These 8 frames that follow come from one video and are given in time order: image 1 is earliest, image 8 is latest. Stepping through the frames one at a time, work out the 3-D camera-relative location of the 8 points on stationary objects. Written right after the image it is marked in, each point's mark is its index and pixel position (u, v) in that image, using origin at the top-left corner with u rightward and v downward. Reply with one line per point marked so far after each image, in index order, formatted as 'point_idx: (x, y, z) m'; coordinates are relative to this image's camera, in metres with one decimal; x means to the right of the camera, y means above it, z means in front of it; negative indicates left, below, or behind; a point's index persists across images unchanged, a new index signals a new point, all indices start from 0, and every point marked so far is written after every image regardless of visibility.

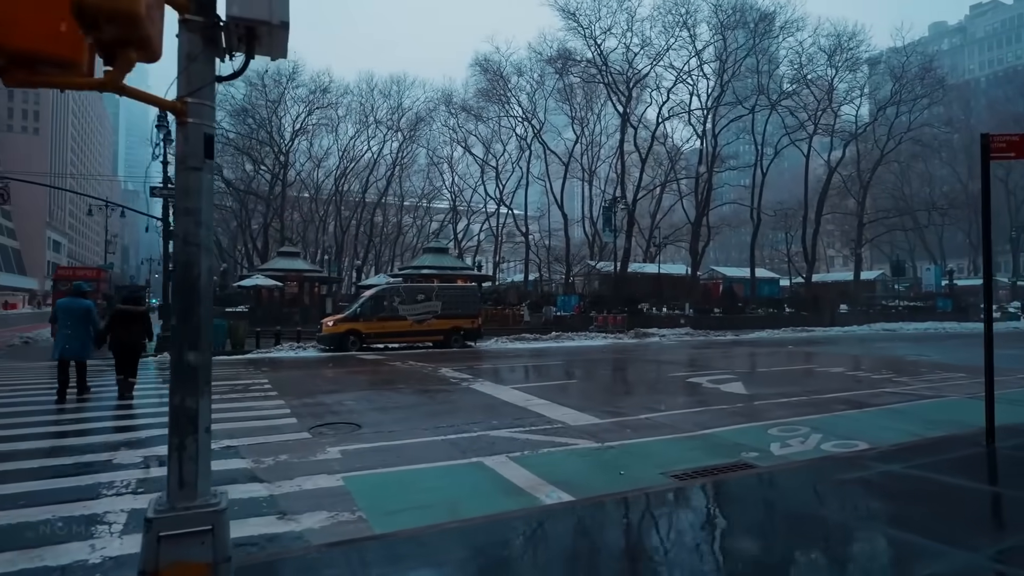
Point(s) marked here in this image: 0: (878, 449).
0: (+4.7, -2.1, +7.8) m
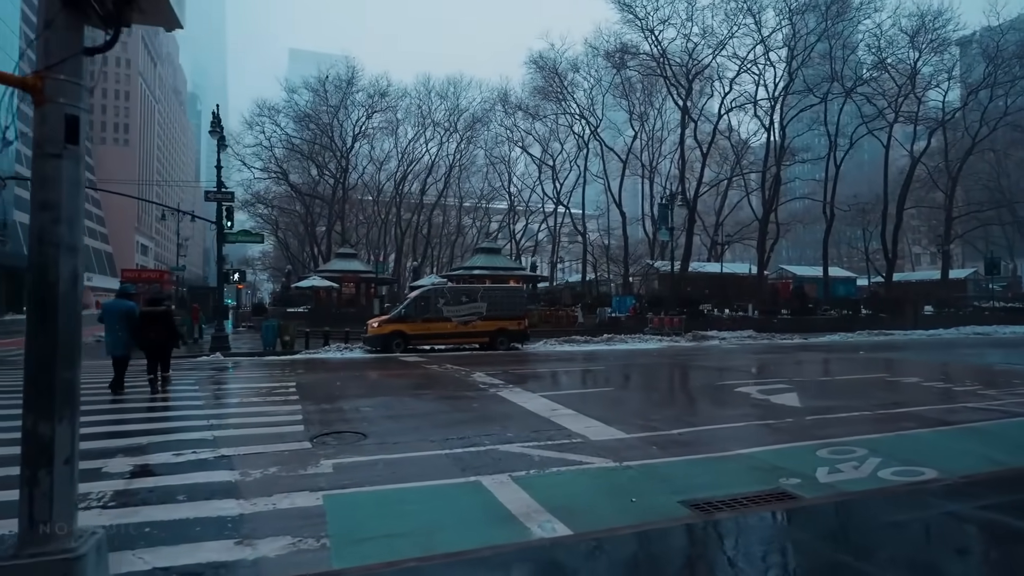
0: (+4.8, -2.1, +6.6) m
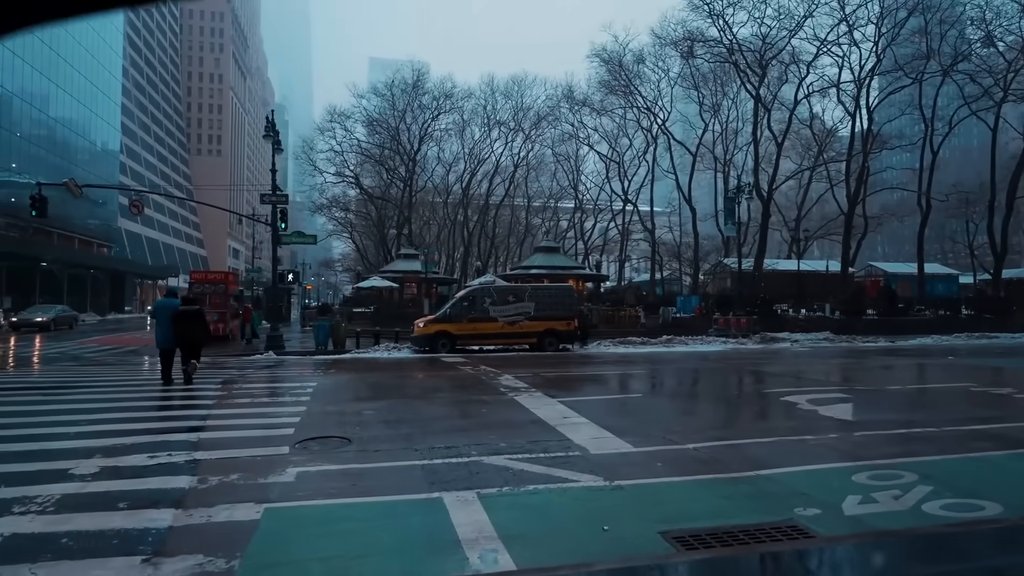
0: (+4.4, -2.1, +5.3) m
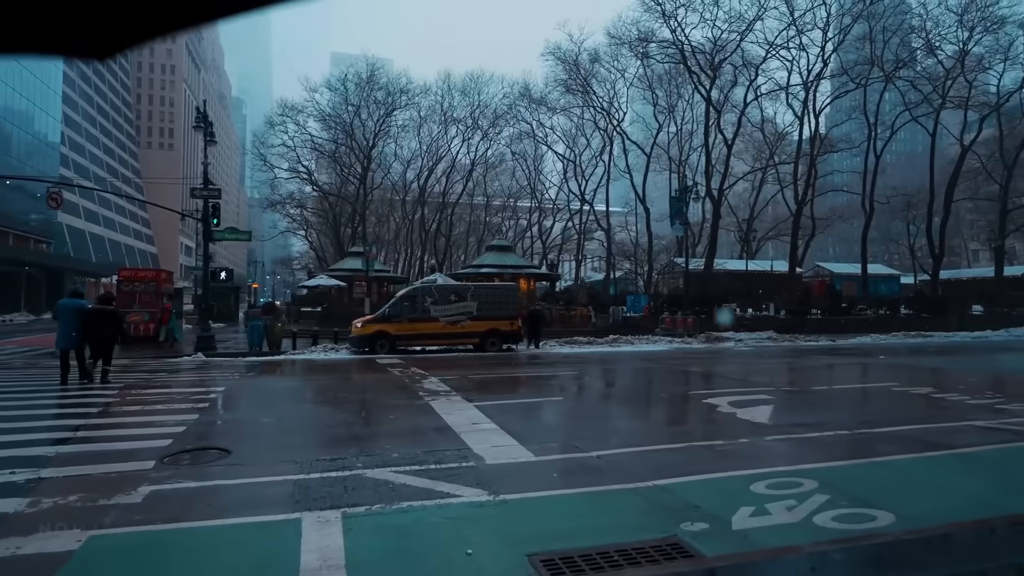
0: (+3.2, -2.1, +5.0) m
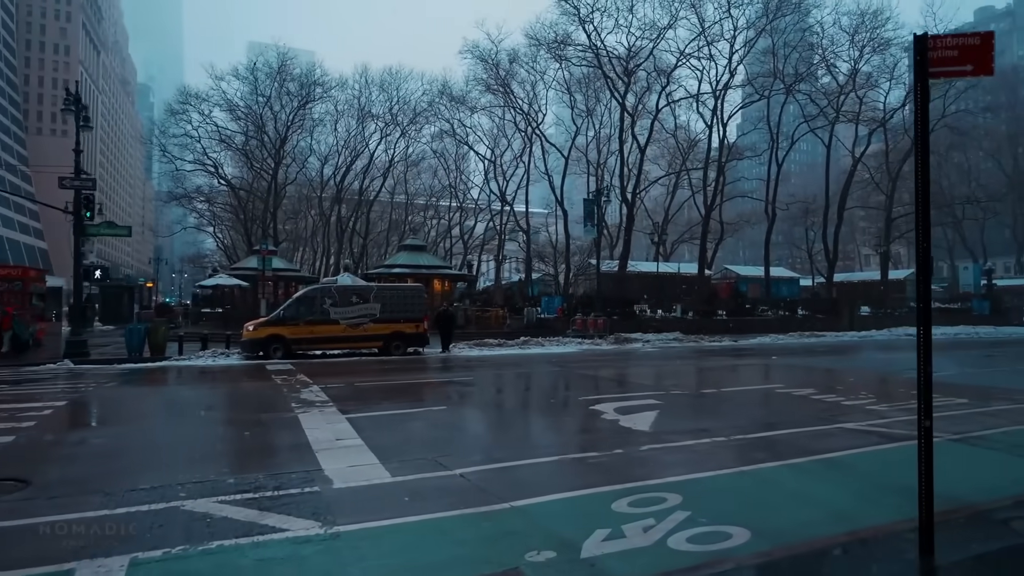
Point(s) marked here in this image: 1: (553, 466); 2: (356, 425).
0: (+1.8, -2.1, +4.7) m
1: (+0.5, -2.2, +7.4) m
2: (-2.4, -2.1, +9.4) m
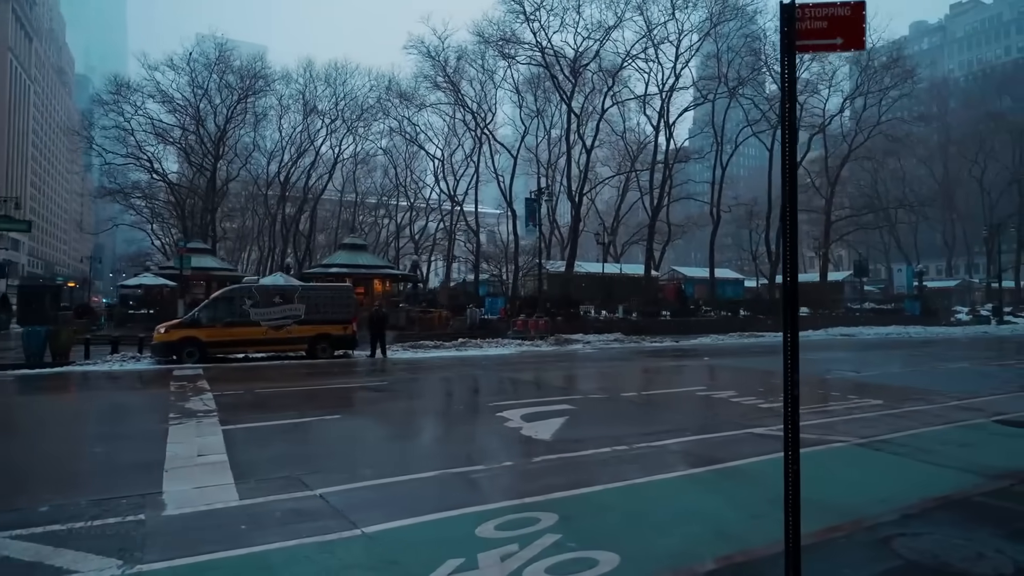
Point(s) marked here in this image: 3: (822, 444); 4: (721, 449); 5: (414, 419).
0: (+0.6, -2.1, +4.2) m
1: (-0.9, -2.2, +6.7) m
2: (-3.9, -2.1, +8.5) m
3: (+4.5, -2.3, +8.7) m
4: (+2.9, -2.2, +8.3) m
5: (-1.7, -2.3, +10.1) m
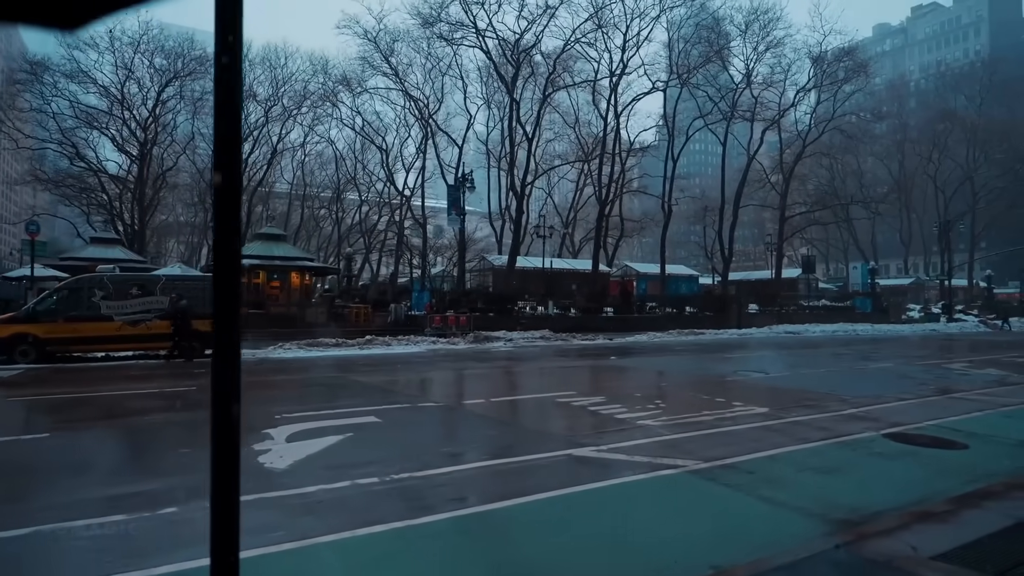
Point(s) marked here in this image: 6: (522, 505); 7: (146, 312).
0: (-2.1, -1.9, +2.1) m
1: (-3.7, -1.9, +4.6) m
2: (-6.8, -1.9, +6.2) m
3: (+1.6, -2.0, +6.8) m
4: (0.0, -2.0, +6.3) m
5: (-4.7, -2.0, +7.9) m
6: (+0.3, -2.0, +5.7) m
7: (-11.3, -0.8, +18.7) m
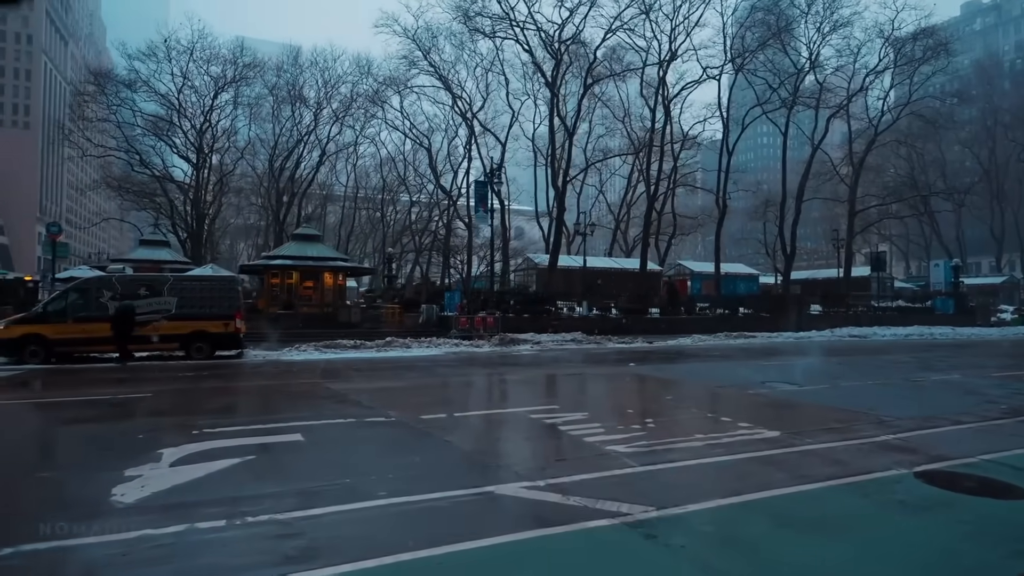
0: (-3.6, -1.9, +1.0) m
1: (-4.9, -1.9, +3.7) m
2: (-7.8, -1.9, +5.7) m
3: (+0.6, -2.0, +5.3) m
4: (-1.0, -2.0, +5.0) m
5: (-5.4, -2.0, +7.1) m
6: (-0.8, -2.0, +4.4) m
7: (-11.0, -0.8, +18.5) m
